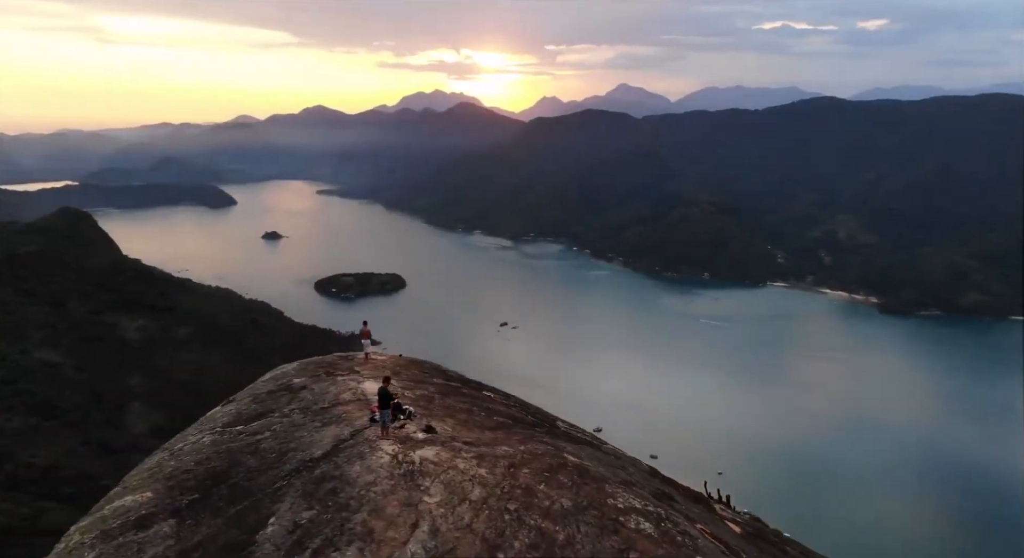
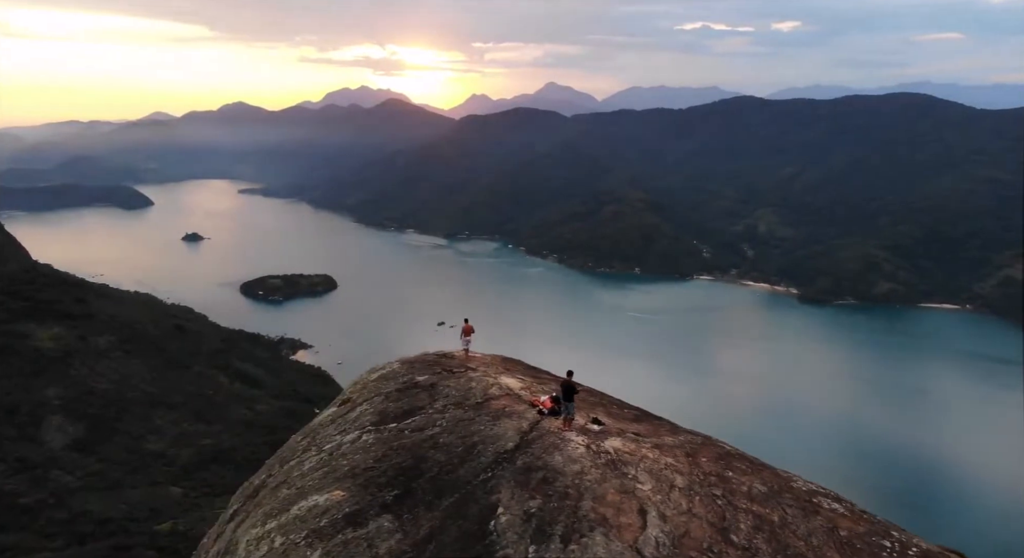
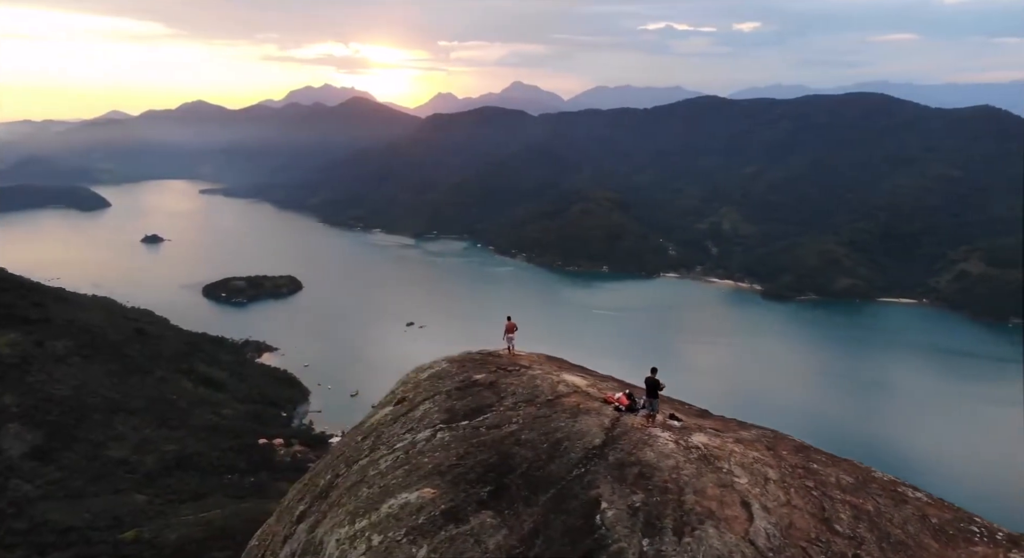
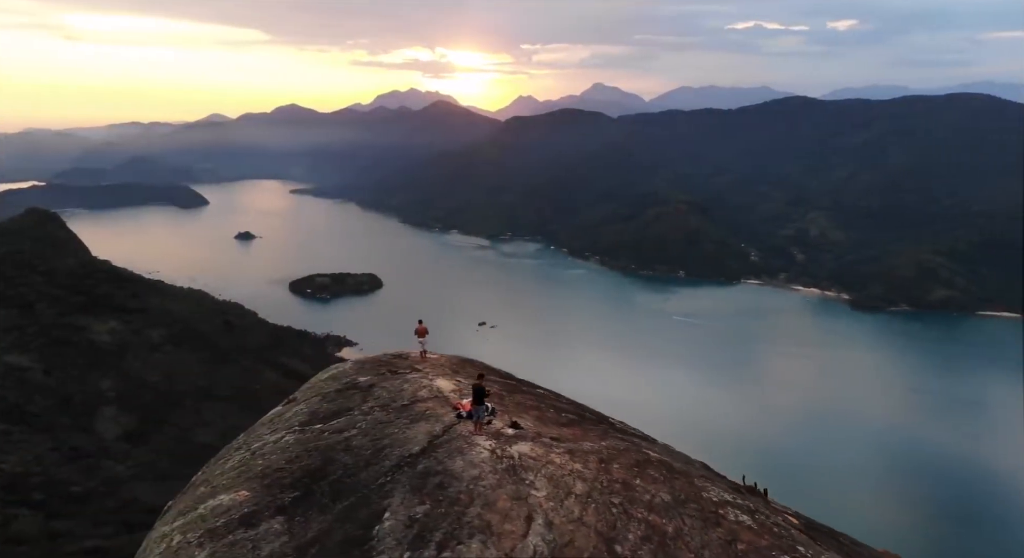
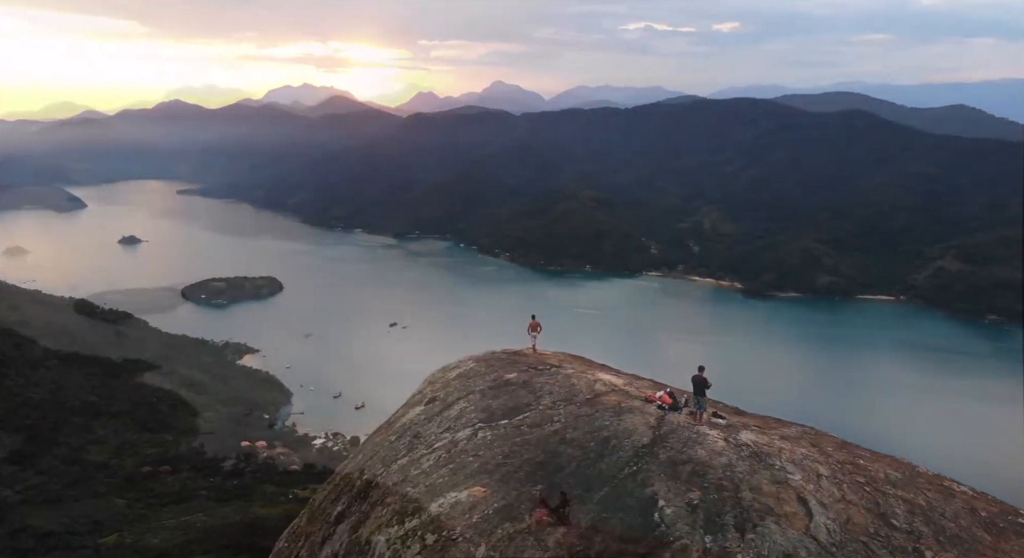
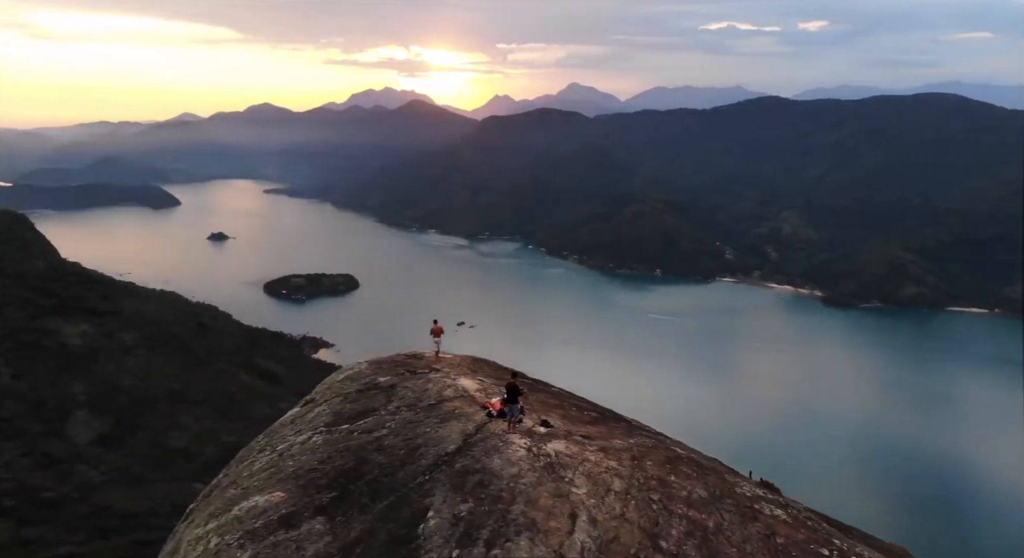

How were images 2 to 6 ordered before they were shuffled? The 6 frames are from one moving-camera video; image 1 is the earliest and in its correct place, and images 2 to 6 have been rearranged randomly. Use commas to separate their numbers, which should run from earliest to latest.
4, 6, 2, 3, 5
